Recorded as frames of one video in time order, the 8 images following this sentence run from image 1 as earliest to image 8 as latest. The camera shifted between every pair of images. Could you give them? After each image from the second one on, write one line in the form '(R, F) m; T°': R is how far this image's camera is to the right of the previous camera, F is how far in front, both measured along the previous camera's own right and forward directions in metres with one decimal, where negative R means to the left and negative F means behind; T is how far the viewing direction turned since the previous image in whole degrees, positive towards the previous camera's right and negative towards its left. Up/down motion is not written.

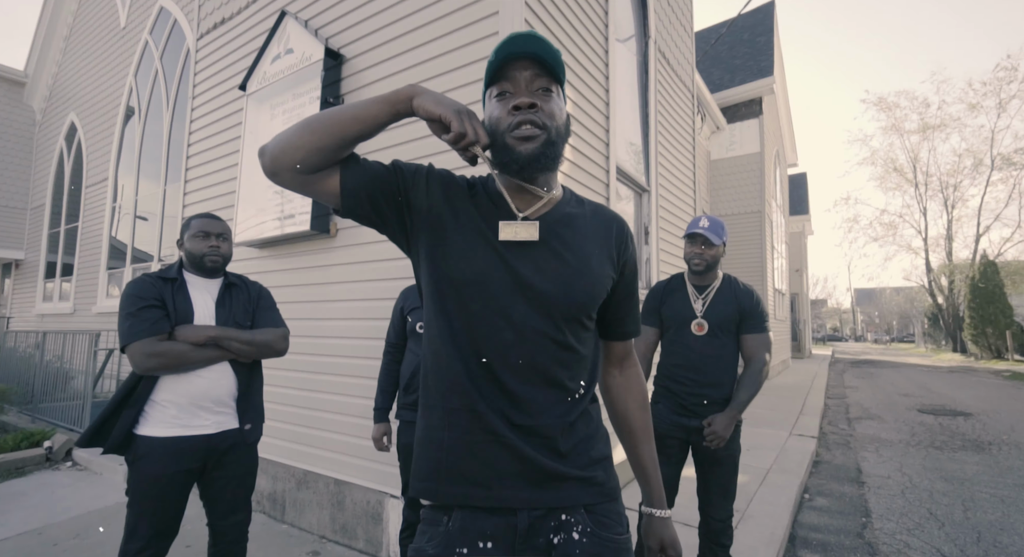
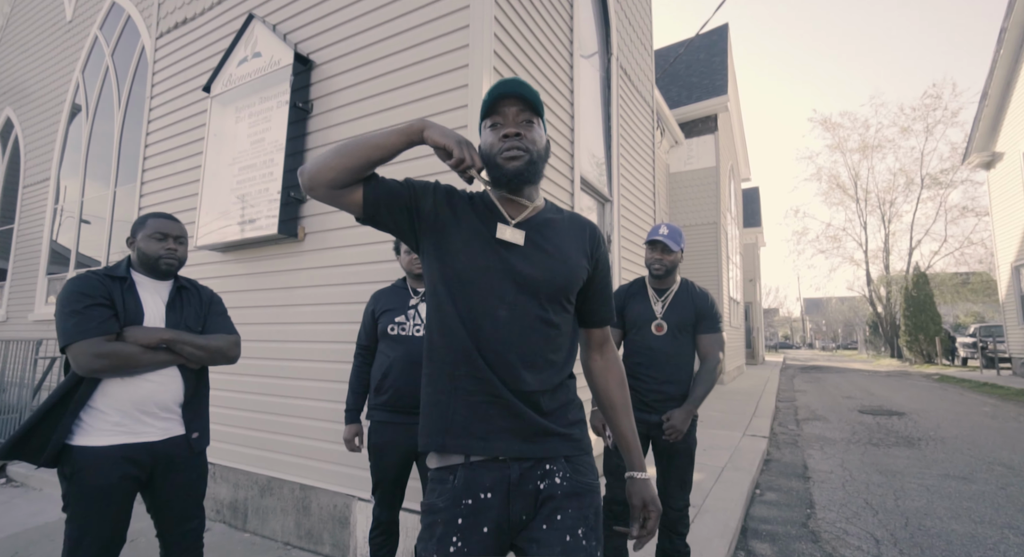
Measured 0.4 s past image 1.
(0.0, -0.1) m; +4°
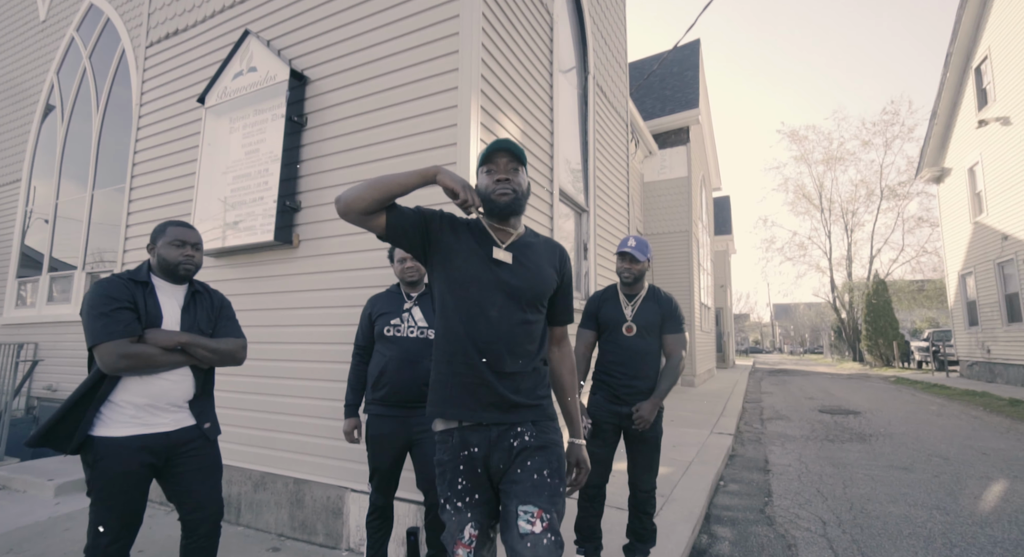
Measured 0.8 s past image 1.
(0.0, -0.2) m; +3°
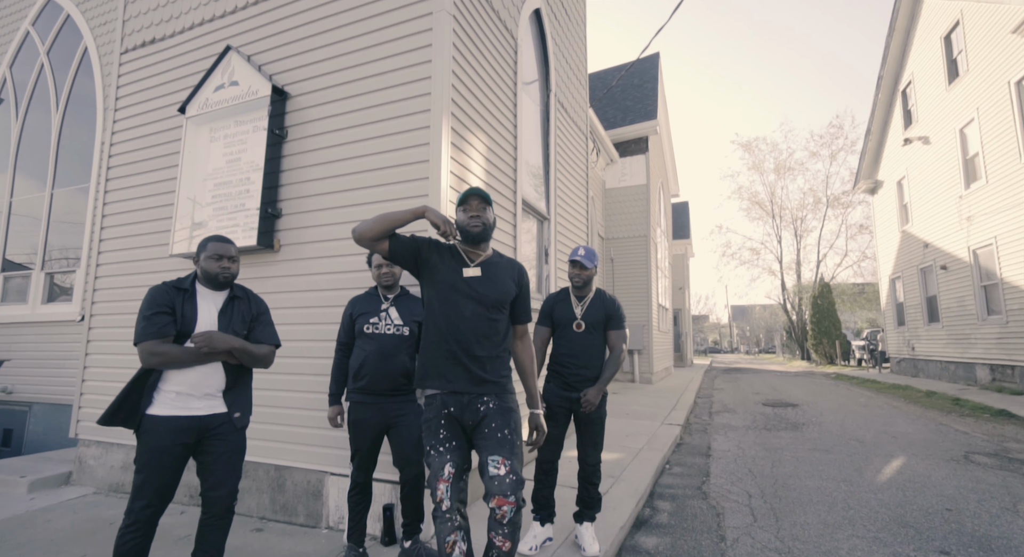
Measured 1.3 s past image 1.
(0.0, -0.4) m; +4°
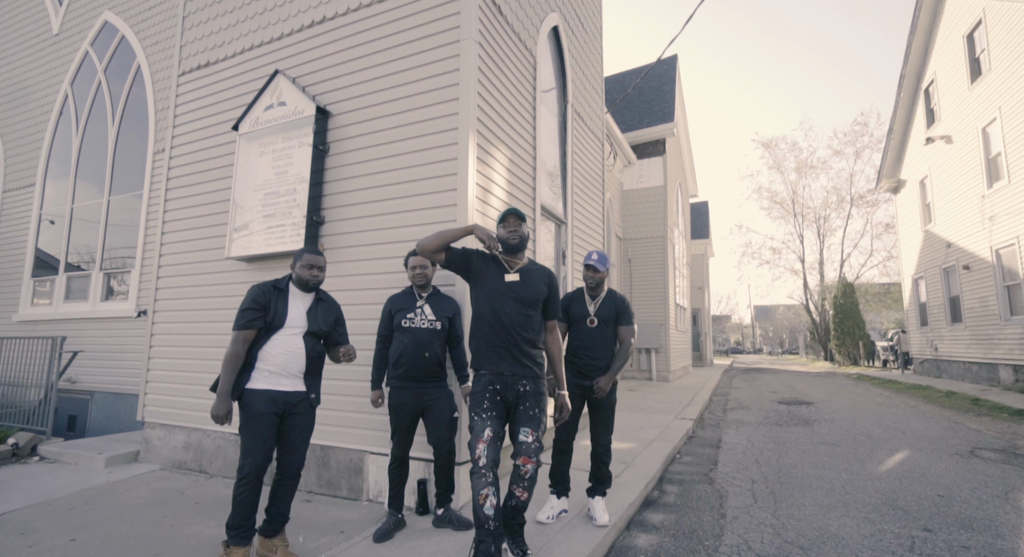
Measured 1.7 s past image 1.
(0.0, -0.4) m; -2°
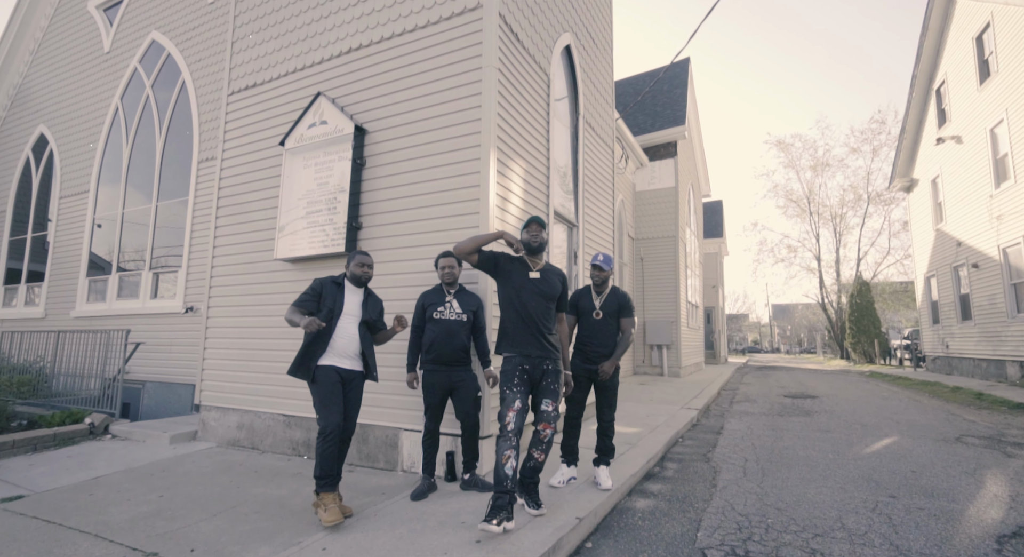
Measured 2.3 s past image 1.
(0.0, -0.5) m; -2°
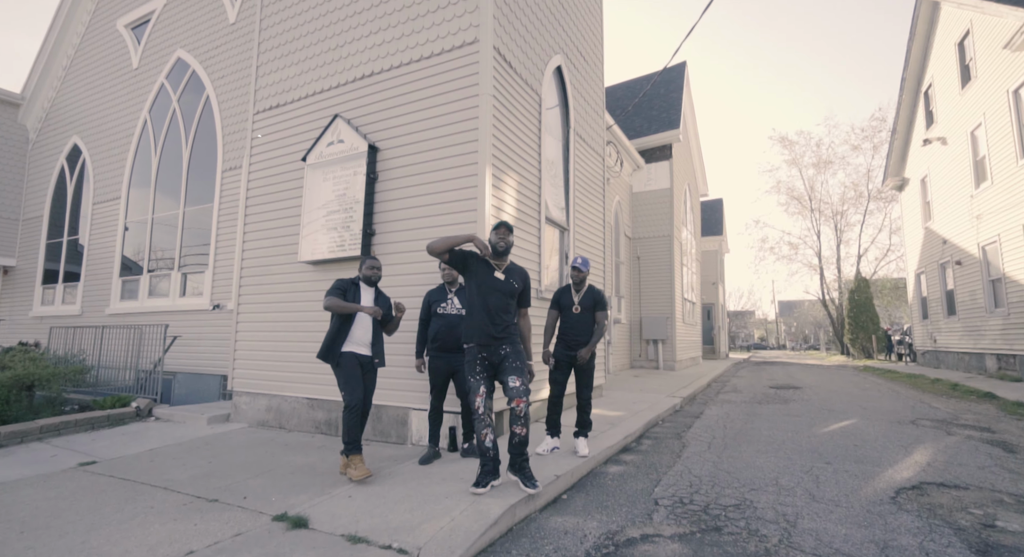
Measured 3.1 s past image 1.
(+0.1, -0.7) m; -1°
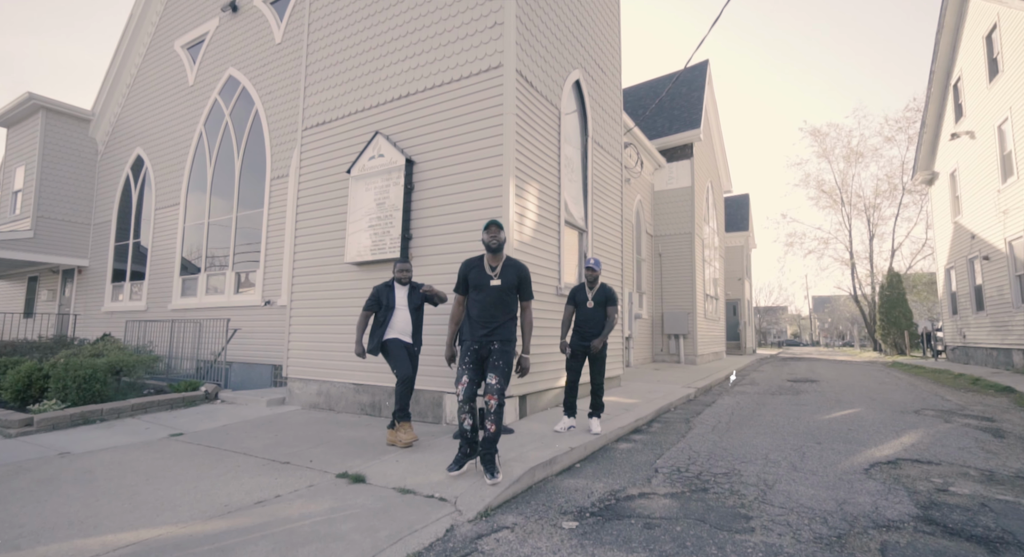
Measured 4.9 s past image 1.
(+0.1, -0.6) m; -3°
